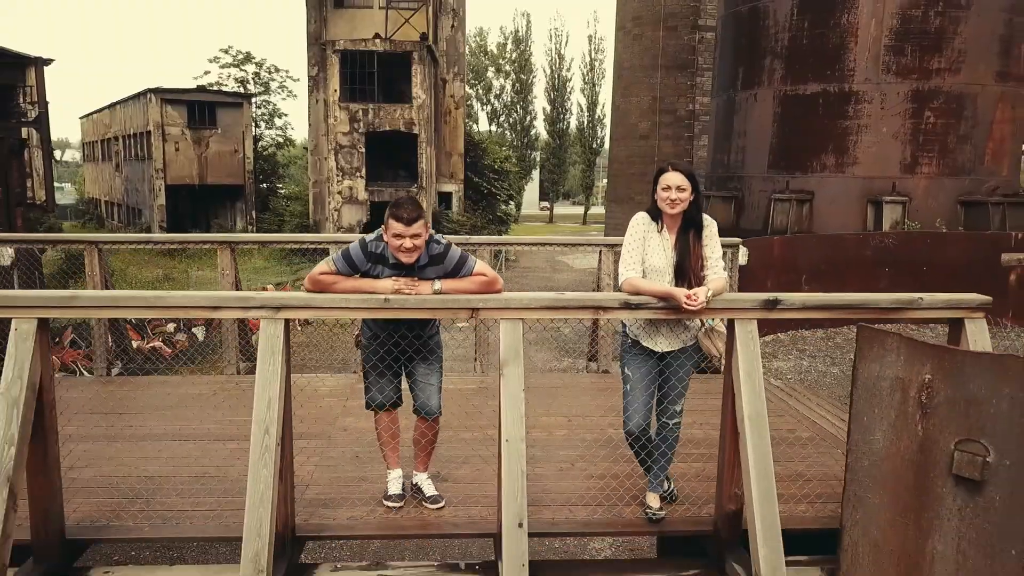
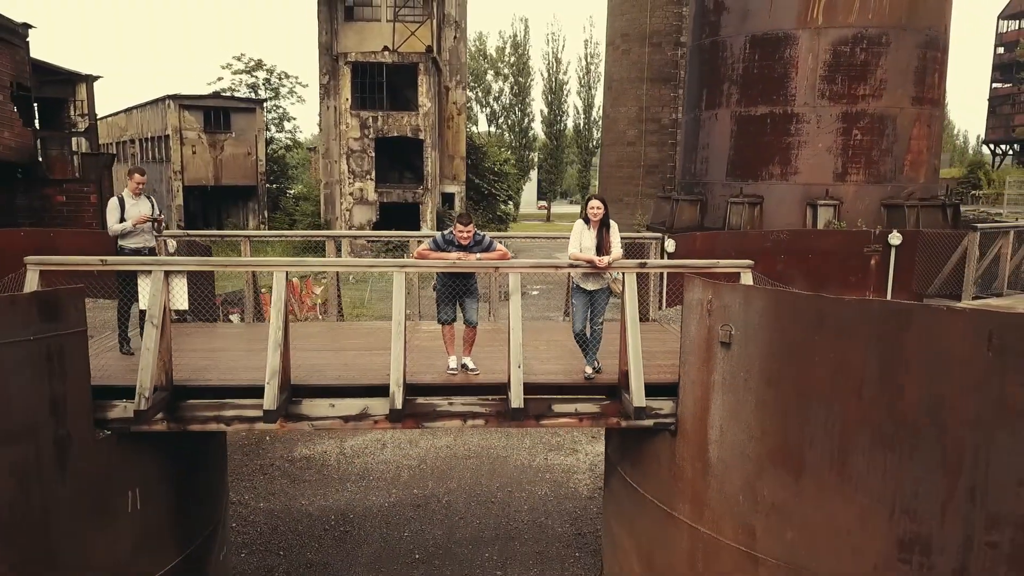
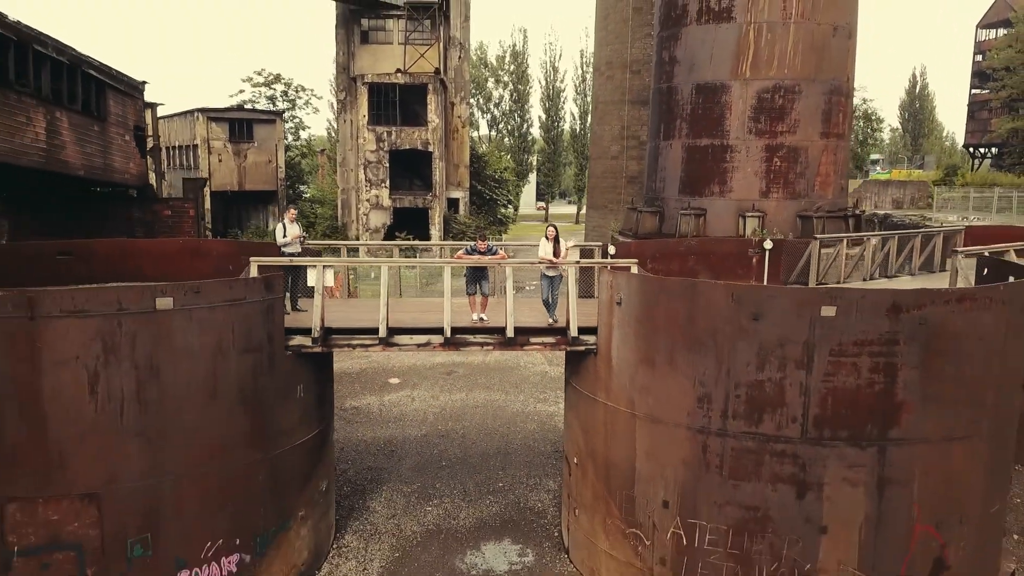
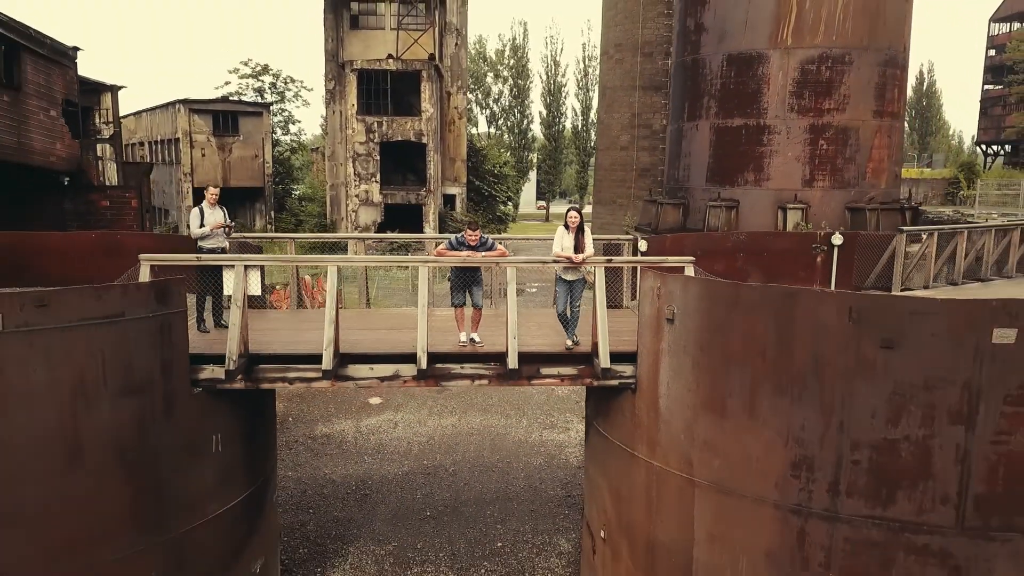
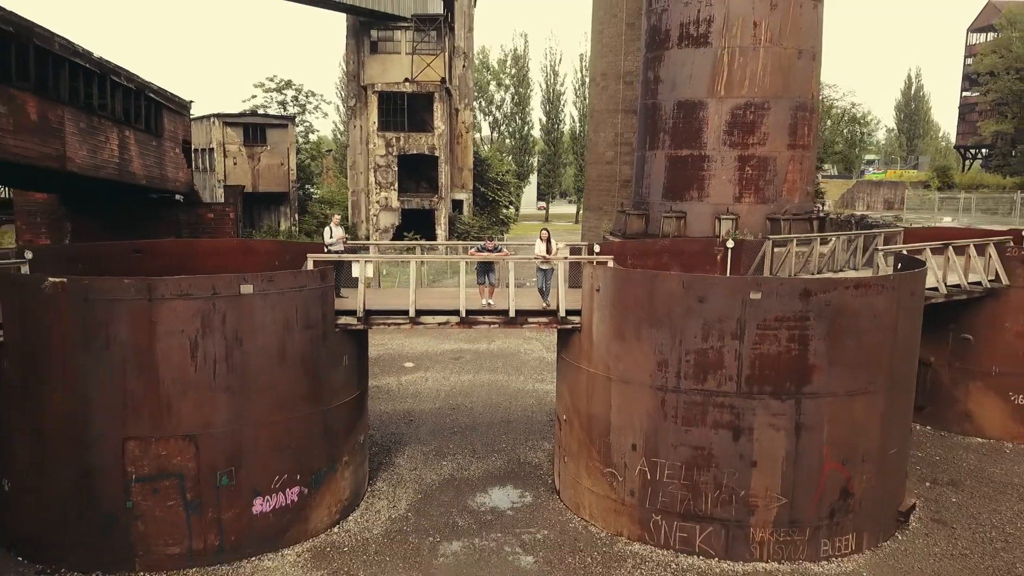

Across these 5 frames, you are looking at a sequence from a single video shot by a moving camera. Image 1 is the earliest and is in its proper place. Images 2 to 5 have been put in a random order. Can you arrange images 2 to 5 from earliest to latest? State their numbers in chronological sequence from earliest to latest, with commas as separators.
2, 4, 3, 5
